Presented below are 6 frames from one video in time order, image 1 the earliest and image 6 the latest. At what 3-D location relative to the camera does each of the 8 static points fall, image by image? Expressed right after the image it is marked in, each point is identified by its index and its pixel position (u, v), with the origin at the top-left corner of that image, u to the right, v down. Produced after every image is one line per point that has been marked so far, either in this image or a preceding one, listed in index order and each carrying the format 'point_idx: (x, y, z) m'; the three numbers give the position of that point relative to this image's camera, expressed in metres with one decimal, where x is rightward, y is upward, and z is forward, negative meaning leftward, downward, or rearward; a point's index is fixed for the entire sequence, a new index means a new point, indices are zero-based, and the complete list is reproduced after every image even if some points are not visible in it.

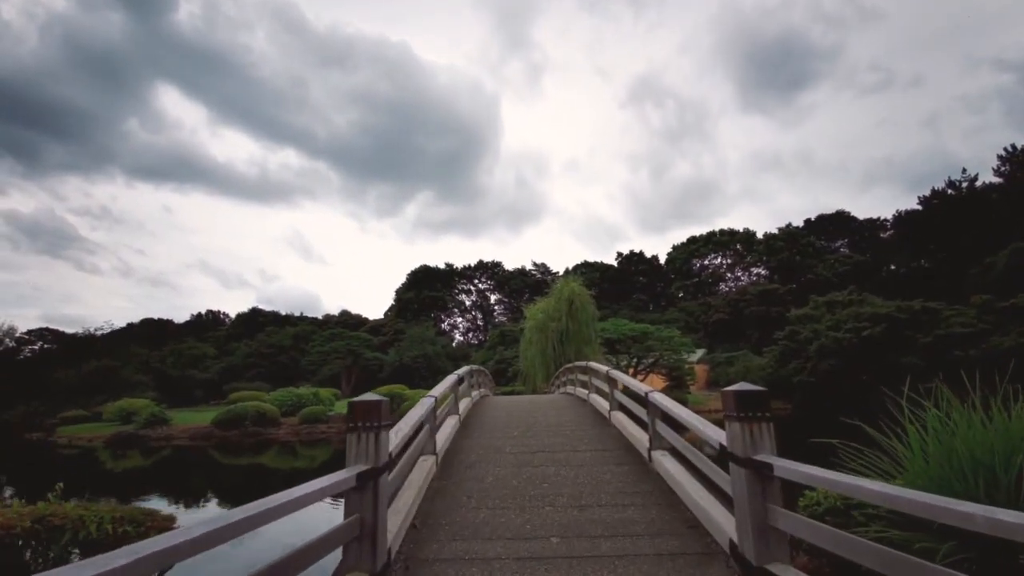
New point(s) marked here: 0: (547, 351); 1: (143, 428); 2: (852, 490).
0: (+1.3, -2.3, +17.2) m
1: (-14.8, -5.6, +18.9) m
2: (+1.2, -0.8, +1.7) m
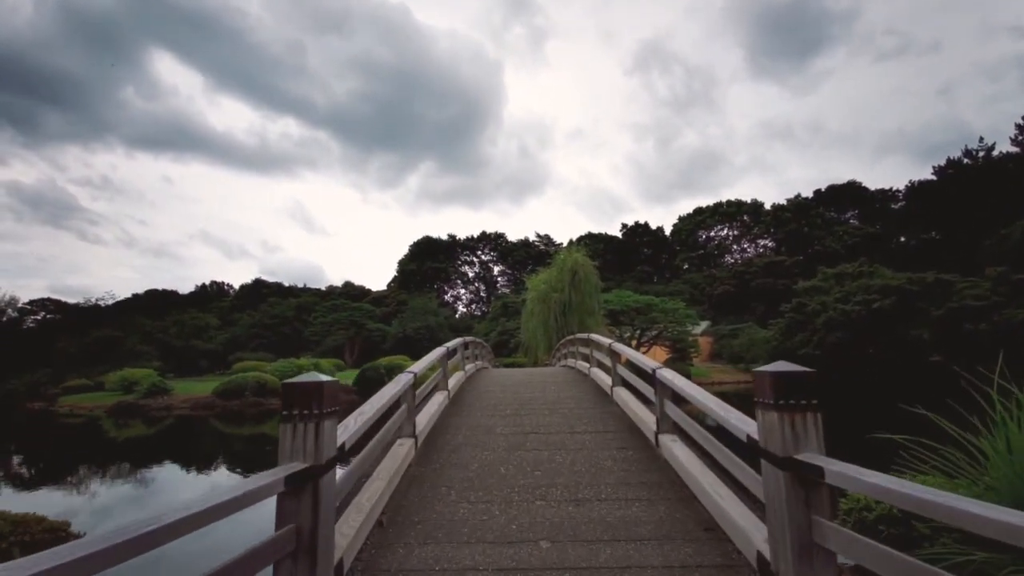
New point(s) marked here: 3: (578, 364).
0: (+1.3, -1.2, +16.9) m
1: (-14.7, -4.4, +18.9) m
2: (+1.2, -0.6, +1.4) m
3: (+1.4, -1.6, +9.6) m
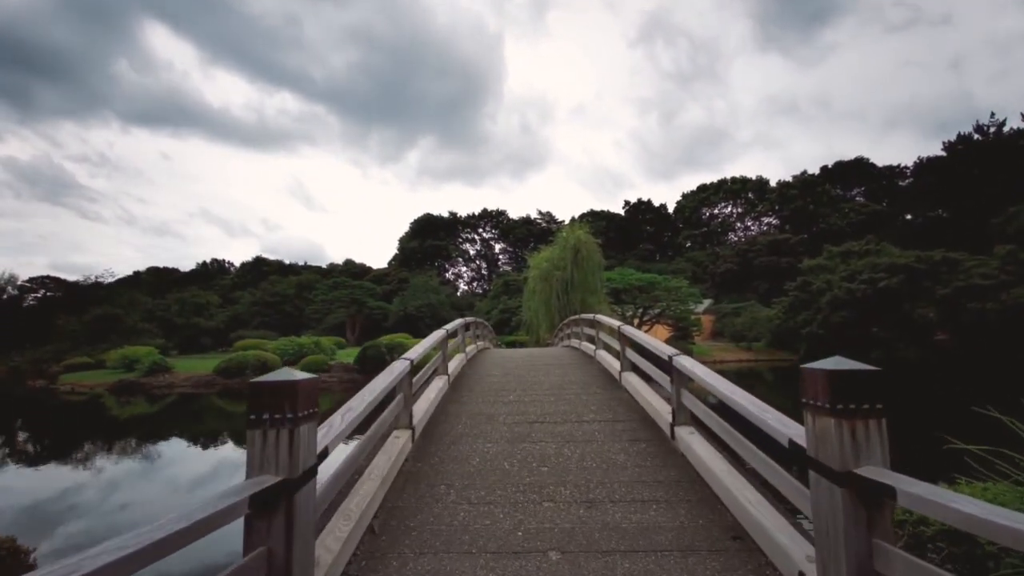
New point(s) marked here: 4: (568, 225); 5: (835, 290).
0: (+1.4, -0.4, +16.7) m
1: (-14.7, -3.5, +18.9) m
2: (+1.2, -0.6, +1.2) m
3: (+1.4, -1.1, +9.4) m
4: (+2.1, +2.4, +17.9) m
5: (+13.7, -0.1, +20.0) m
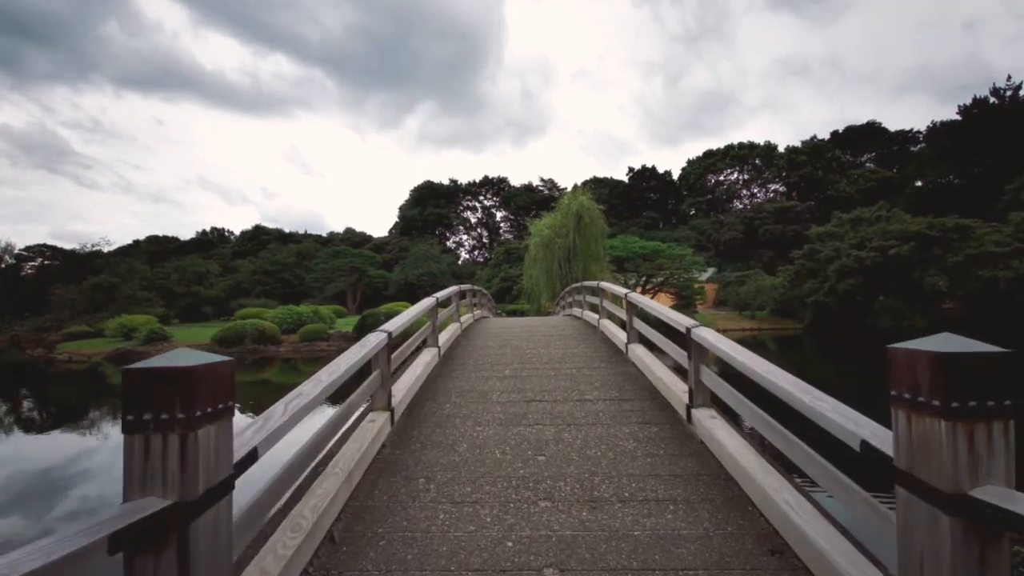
0: (+1.4, +0.7, +16.4) m
1: (-14.6, -2.2, +18.8) m
2: (+1.1, -0.5, +0.9) m
3: (+1.4, -0.5, +9.1) m
4: (+2.1, +3.6, +17.4) m
5: (+13.7, +1.2, +19.6) m
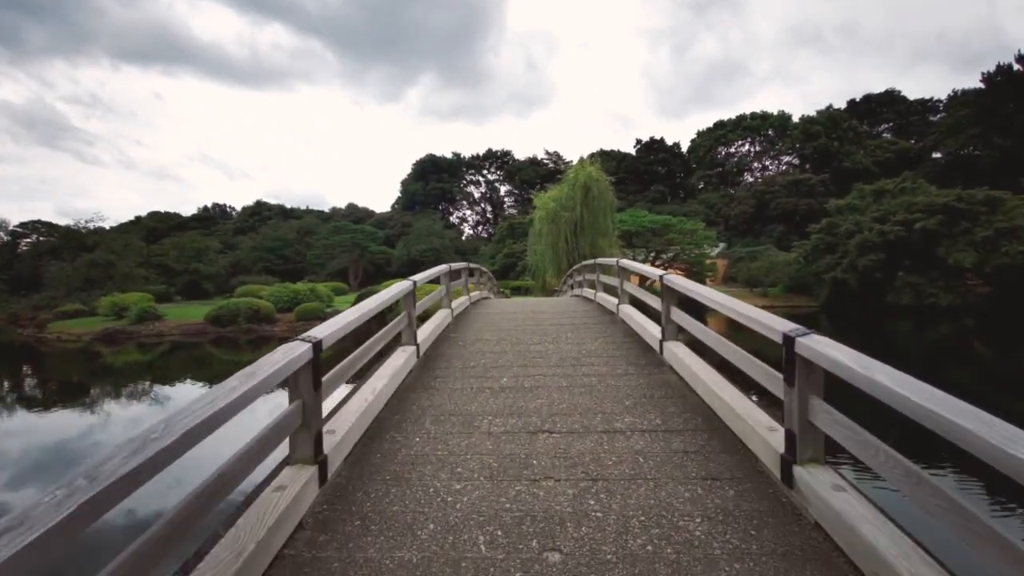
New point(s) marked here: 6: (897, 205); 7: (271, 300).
0: (+1.5, +1.5, +15.5) m
1: (-14.5, -1.4, +18.3) m
2: (+1.1, -0.5, +0.1) m
3: (+1.5, -0.1, +8.4) m
4: (+2.3, +4.4, +16.4) m
5: (+13.9, +2.2, +18.6) m
6: (+15.4, +3.3, +19.0) m
7: (-9.9, -0.5, +19.5) m
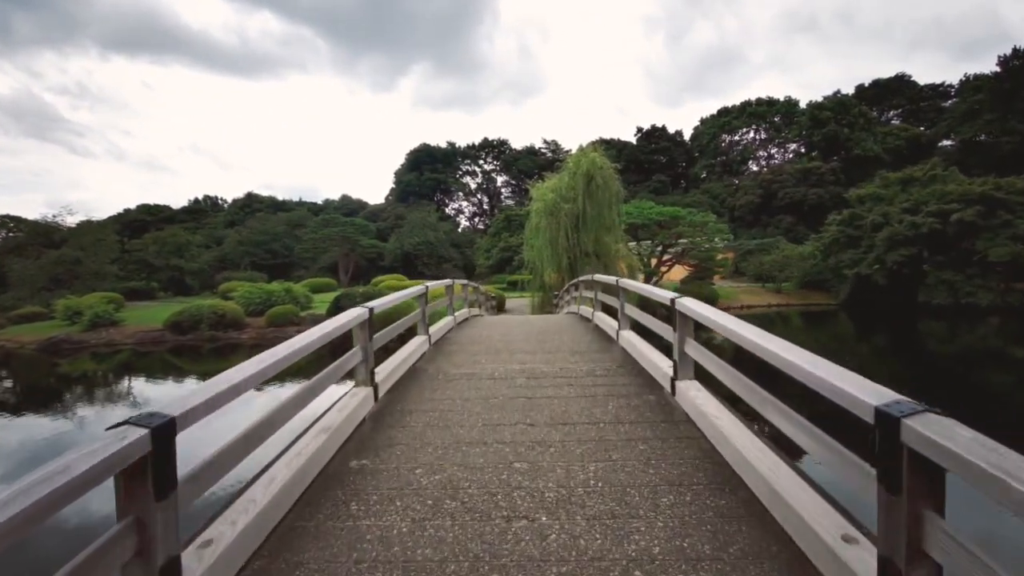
0: (+1.3, +1.4, +13.9) m
1: (-14.7, -1.4, +16.6) m
2: (+1.0, -0.8, -1.5) m
3: (+1.3, -0.3, +6.7) m
4: (+2.1, +4.4, +14.7) m
5: (+13.7, +2.2, +16.9) m
6: (+15.2, +3.4, +17.3) m
7: (-10.1, -0.5, +17.8) m
